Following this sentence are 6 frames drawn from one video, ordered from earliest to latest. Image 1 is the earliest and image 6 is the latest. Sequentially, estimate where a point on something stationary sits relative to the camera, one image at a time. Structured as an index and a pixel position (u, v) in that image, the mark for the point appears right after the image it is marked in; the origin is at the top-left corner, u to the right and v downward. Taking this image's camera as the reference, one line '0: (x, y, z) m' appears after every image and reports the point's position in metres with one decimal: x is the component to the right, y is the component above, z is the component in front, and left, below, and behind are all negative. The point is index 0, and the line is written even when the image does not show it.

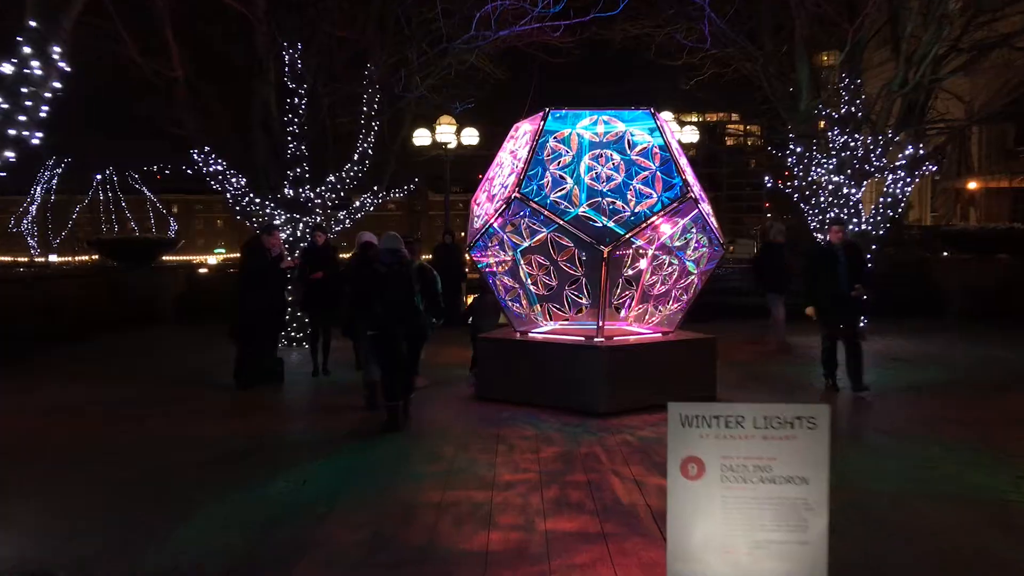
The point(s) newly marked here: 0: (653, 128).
0: (+1.7, +1.9, +9.7) m
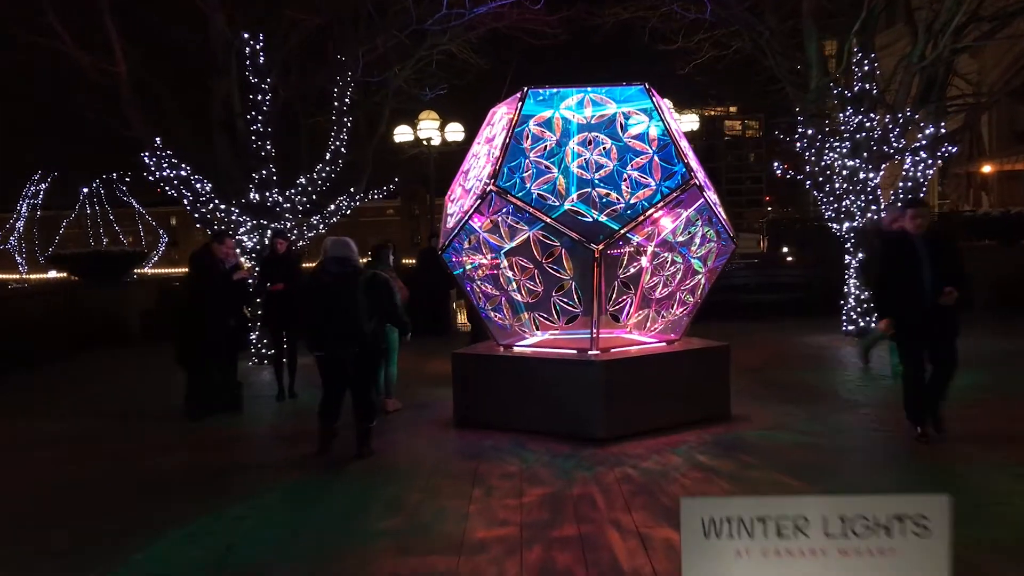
0: (+1.4, +1.9, +8.4) m
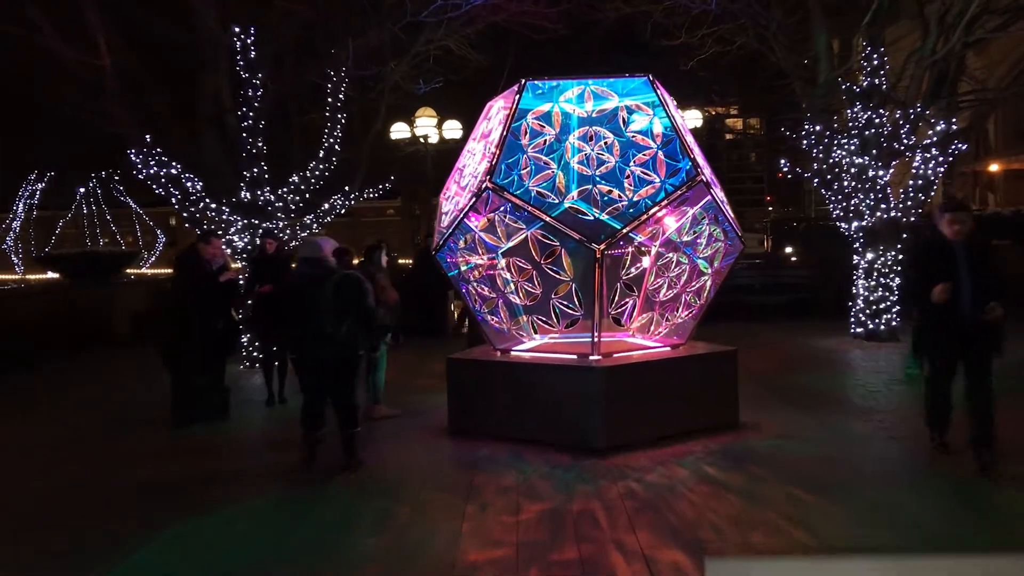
0: (+1.4, +1.8, +8.0) m
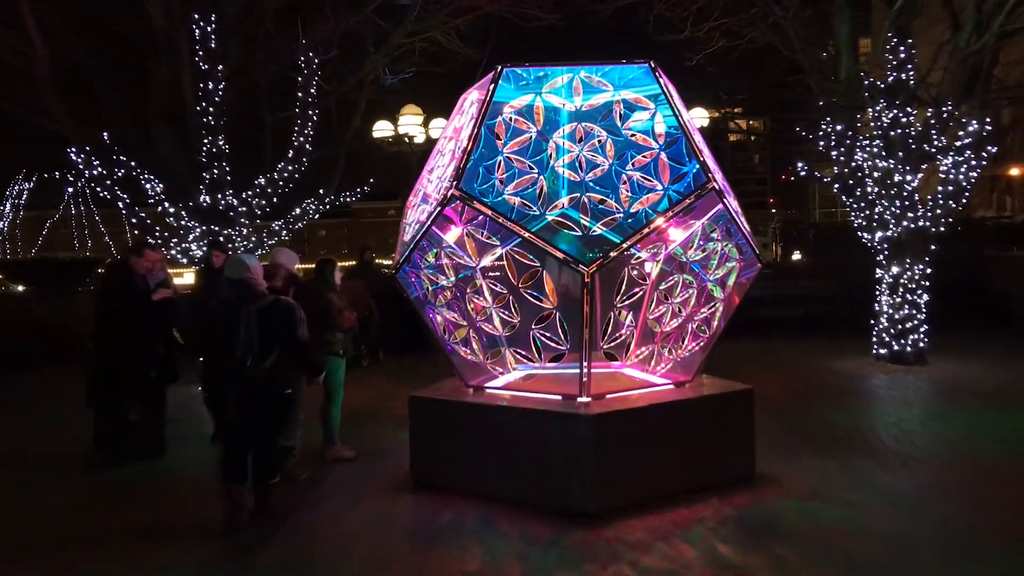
0: (+1.2, +1.6, +6.8) m
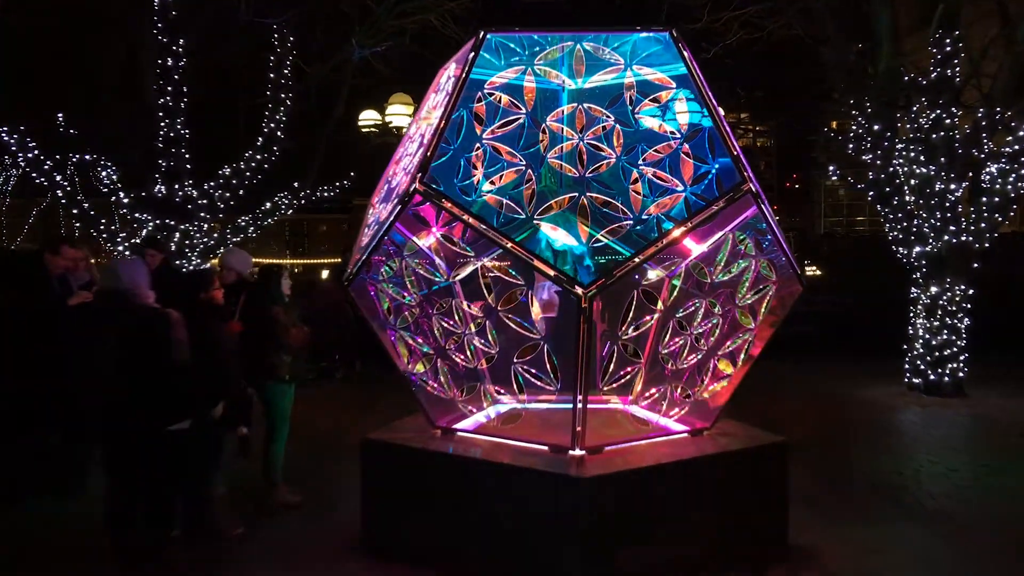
0: (+1.1, +1.4, +5.5) m
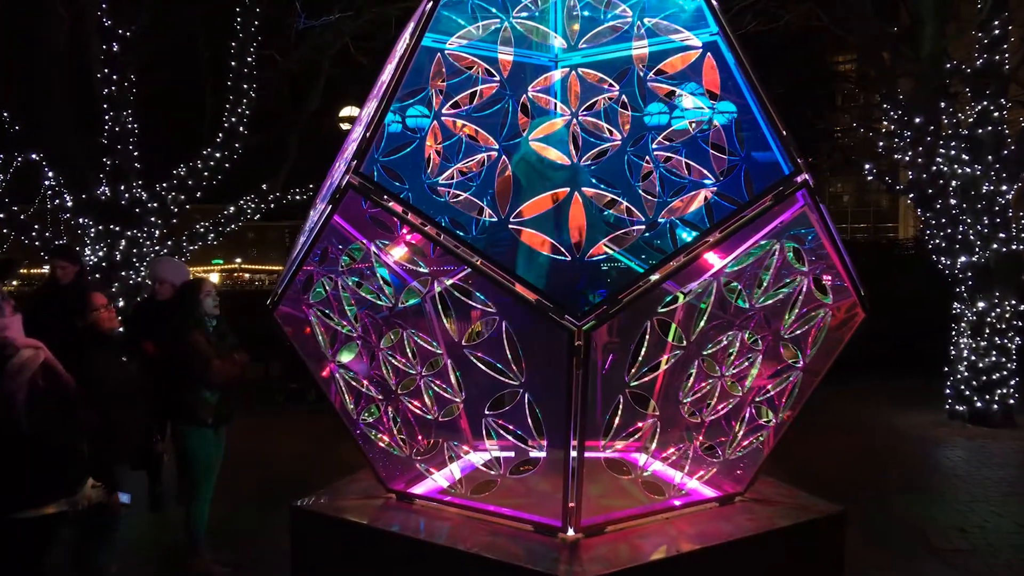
0: (+1.0, +1.3, +4.2) m
